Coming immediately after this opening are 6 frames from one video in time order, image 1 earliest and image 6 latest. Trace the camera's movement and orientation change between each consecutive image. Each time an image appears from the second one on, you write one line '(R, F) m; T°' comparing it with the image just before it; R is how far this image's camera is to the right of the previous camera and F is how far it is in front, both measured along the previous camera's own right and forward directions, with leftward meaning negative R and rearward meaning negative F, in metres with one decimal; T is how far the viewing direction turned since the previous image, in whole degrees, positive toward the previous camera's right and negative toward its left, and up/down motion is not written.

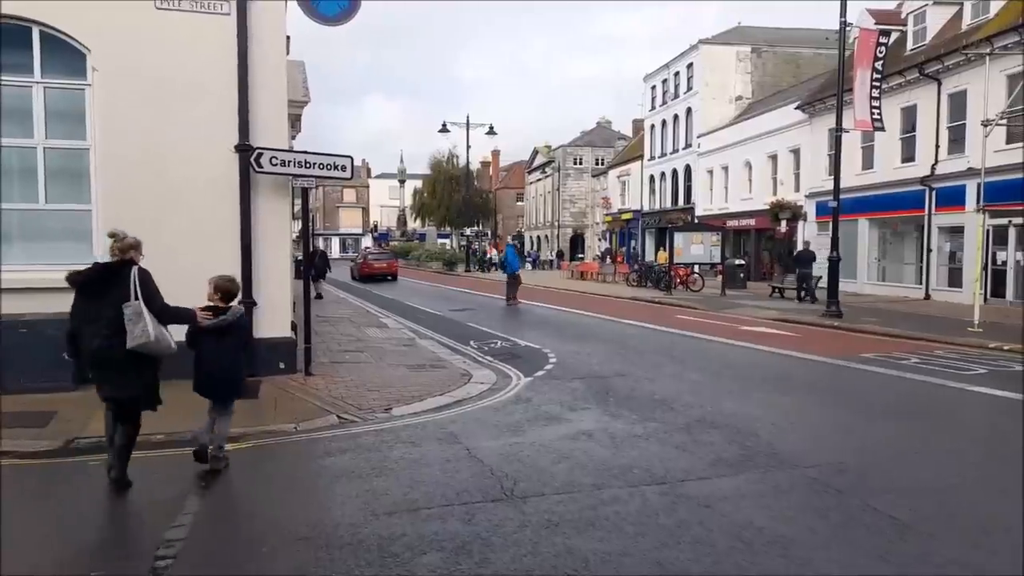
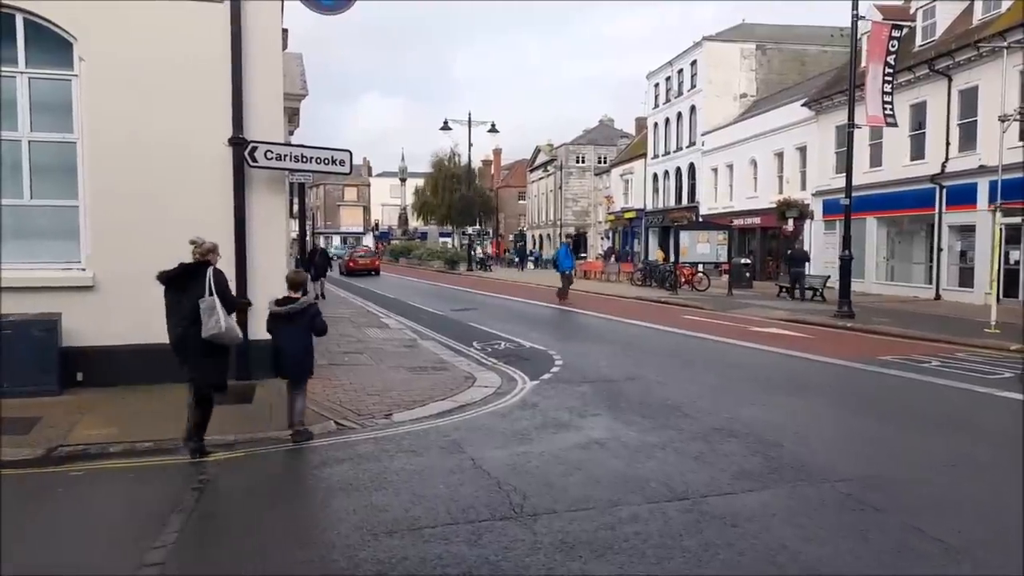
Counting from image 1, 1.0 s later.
(-0.1, +0.4) m; 0°
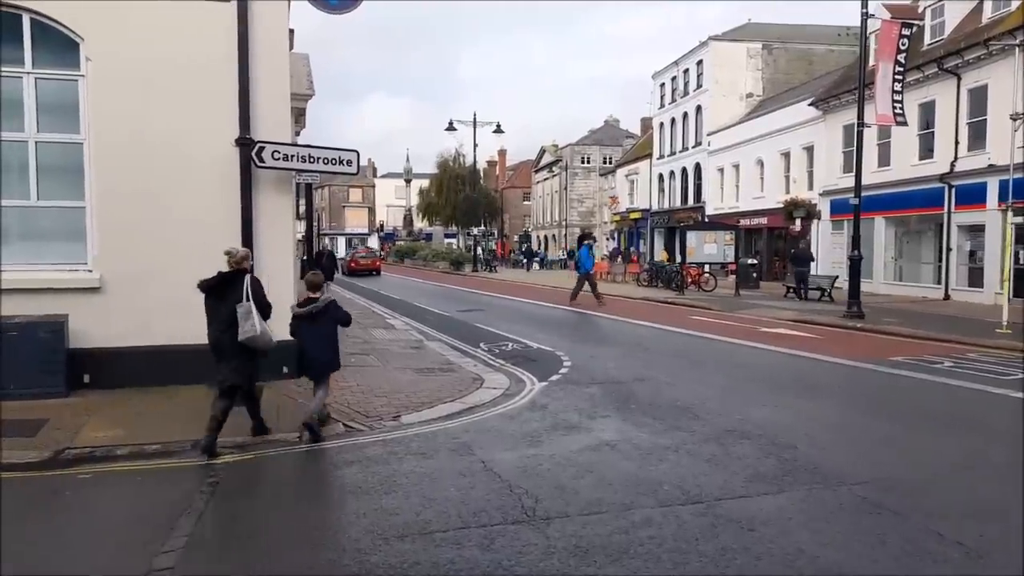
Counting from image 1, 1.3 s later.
(0.0, +0.1) m; 0°
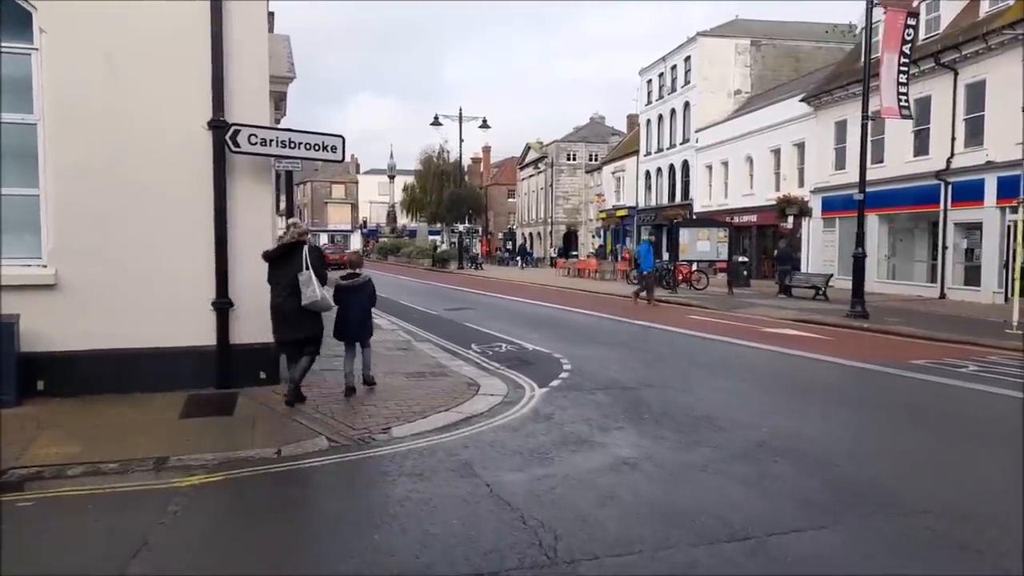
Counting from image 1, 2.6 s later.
(-0.2, +0.8) m; +1°
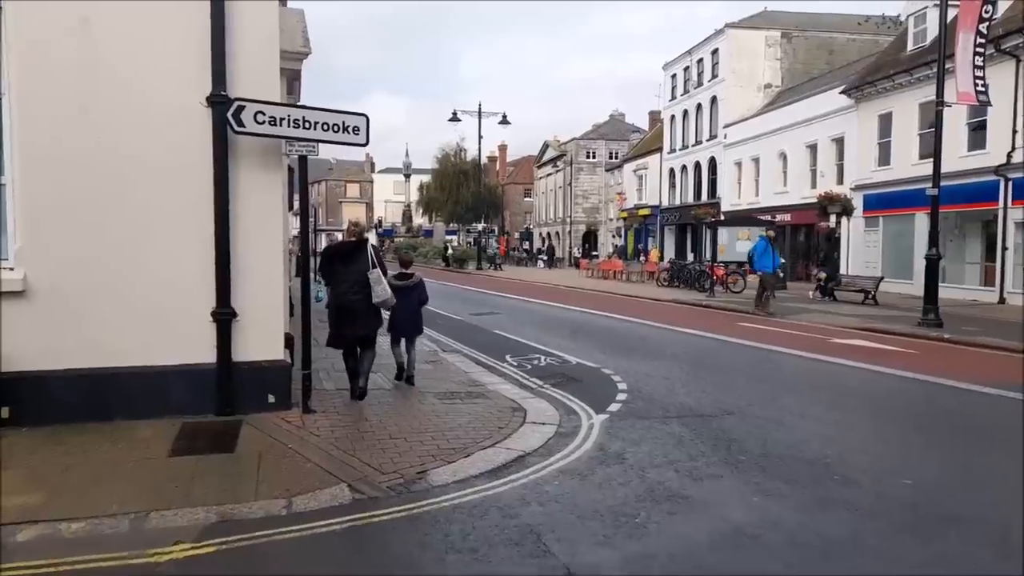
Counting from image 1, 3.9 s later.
(-0.5, +1.5) m; -1°
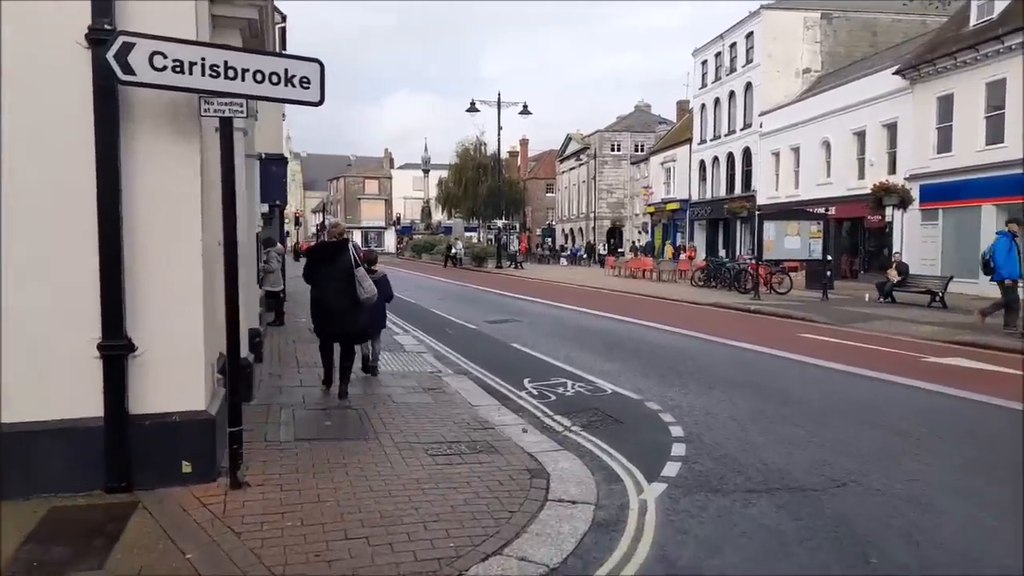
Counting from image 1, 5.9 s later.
(0.0, +2.3) m; -2°
